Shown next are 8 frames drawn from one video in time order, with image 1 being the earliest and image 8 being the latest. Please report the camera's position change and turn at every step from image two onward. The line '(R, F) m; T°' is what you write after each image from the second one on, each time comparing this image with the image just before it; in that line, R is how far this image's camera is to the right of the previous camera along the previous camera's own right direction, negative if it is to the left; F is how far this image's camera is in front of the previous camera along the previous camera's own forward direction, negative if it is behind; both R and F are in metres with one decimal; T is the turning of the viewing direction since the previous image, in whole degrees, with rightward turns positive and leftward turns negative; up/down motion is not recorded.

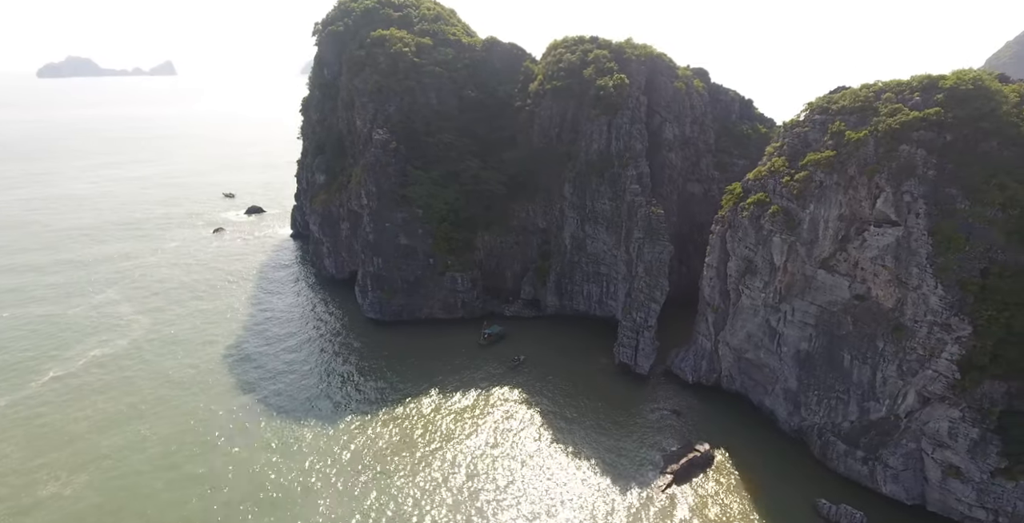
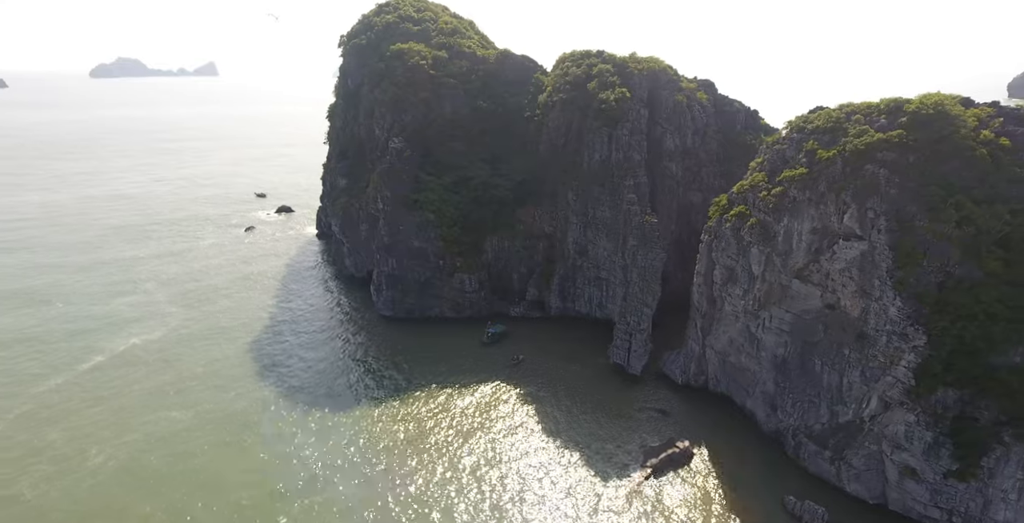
(+2.5, -3.0) m; -3°
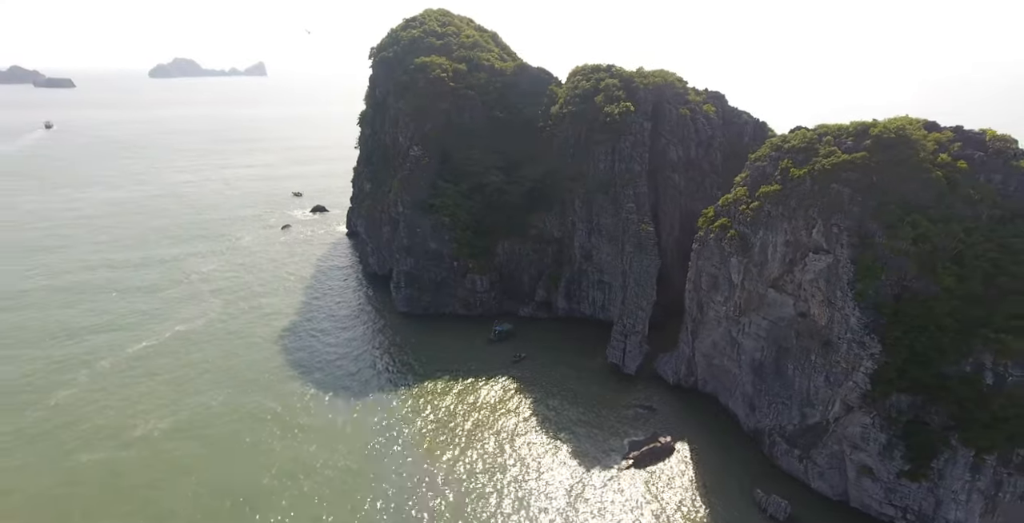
(+3.0, -3.5) m; -4°
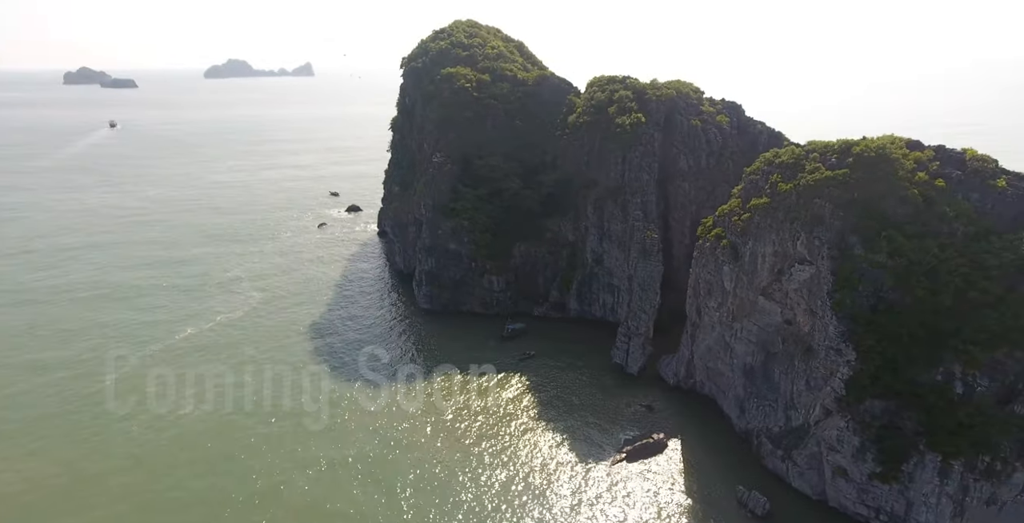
(+2.6, -3.0) m; -4°
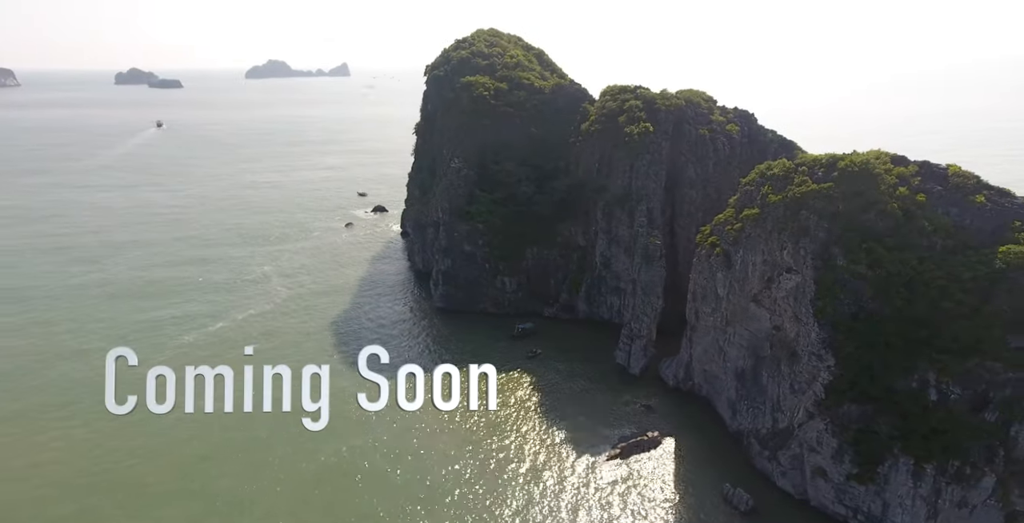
(+2.2, -2.6) m; -3°
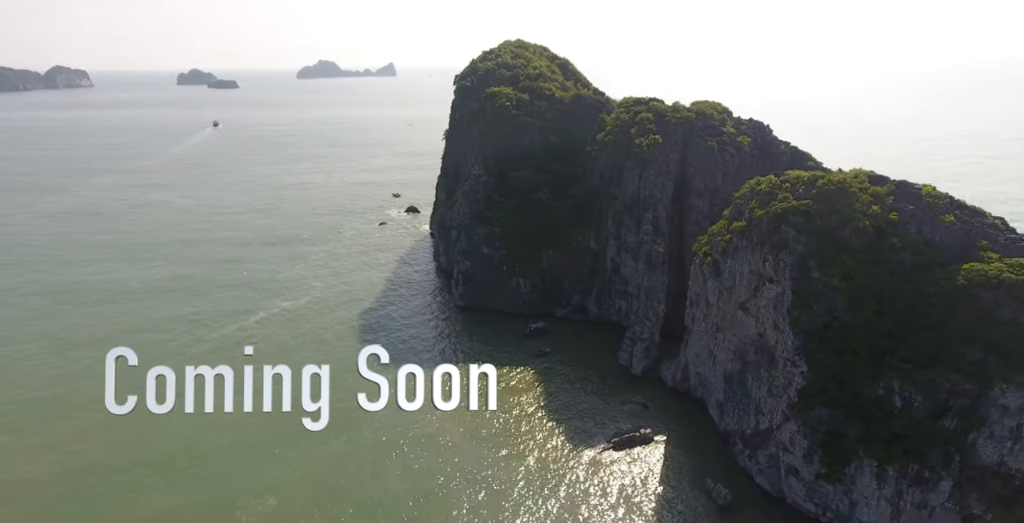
(+3.1, -3.6) m; -4°
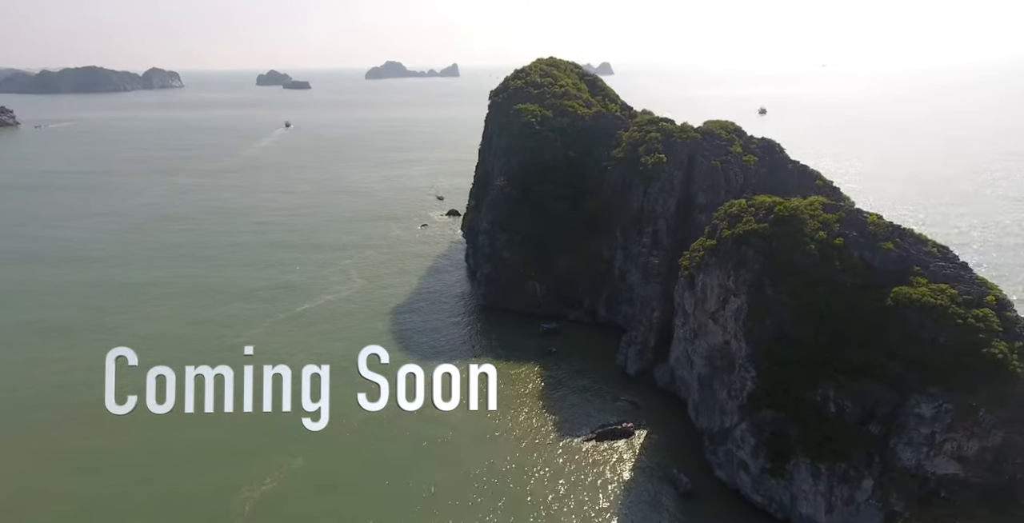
(+5.6, -6.5) m; -5°
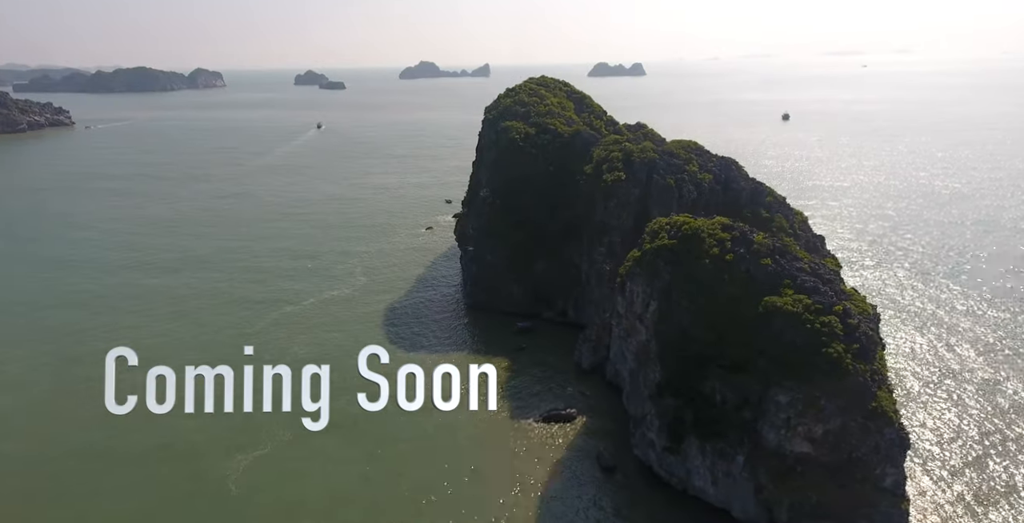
(+7.4, -9.4) m; -3°
